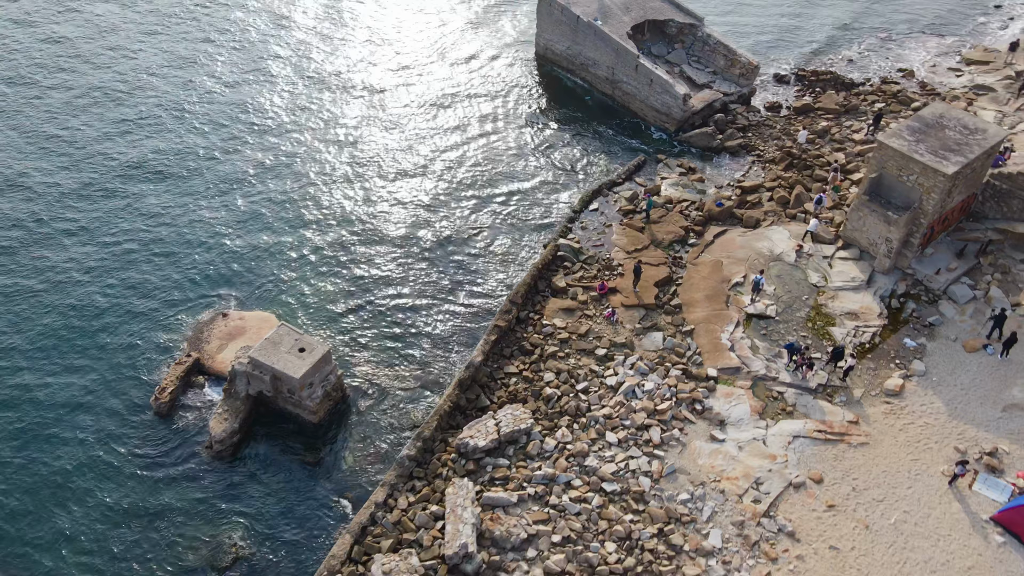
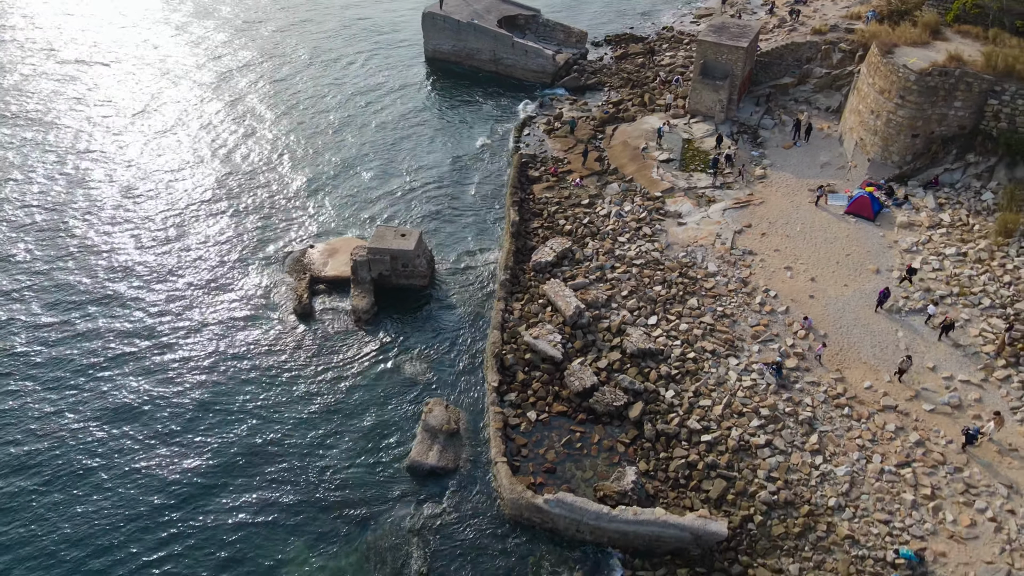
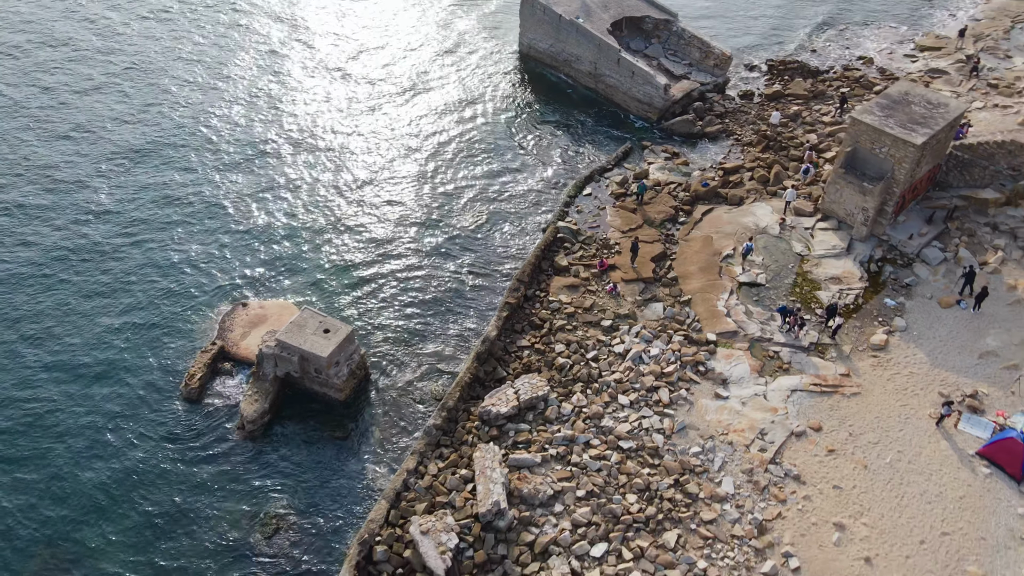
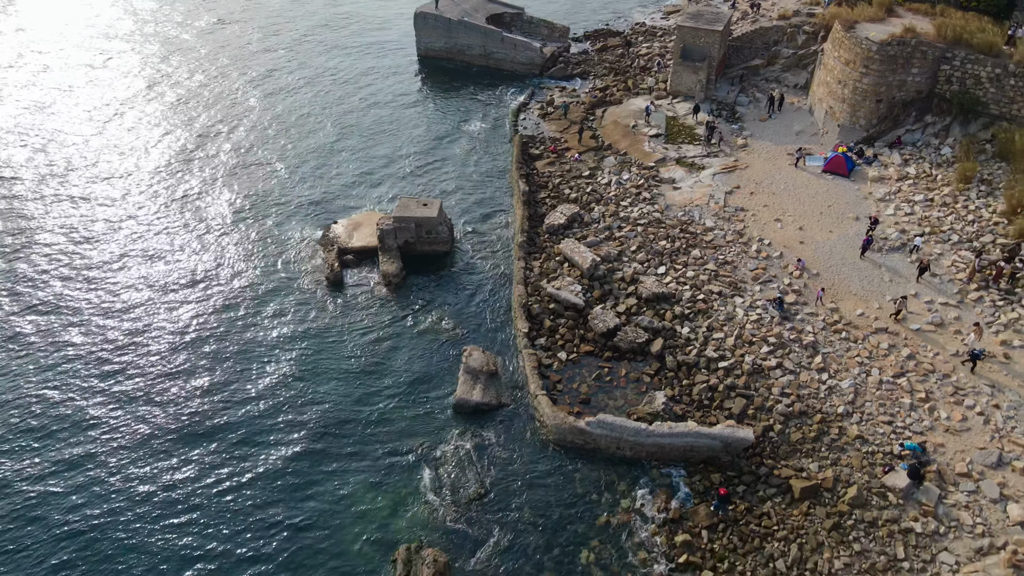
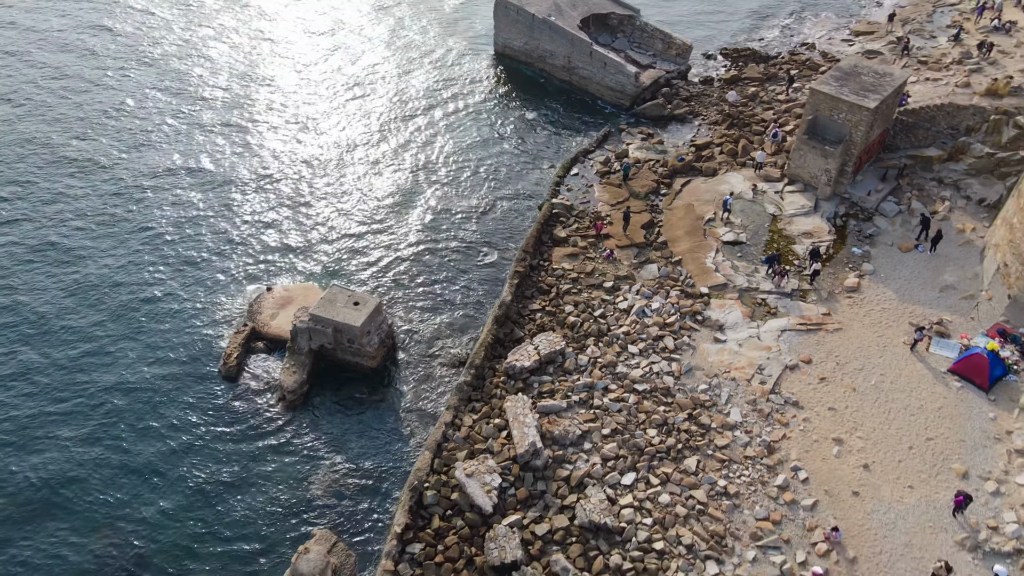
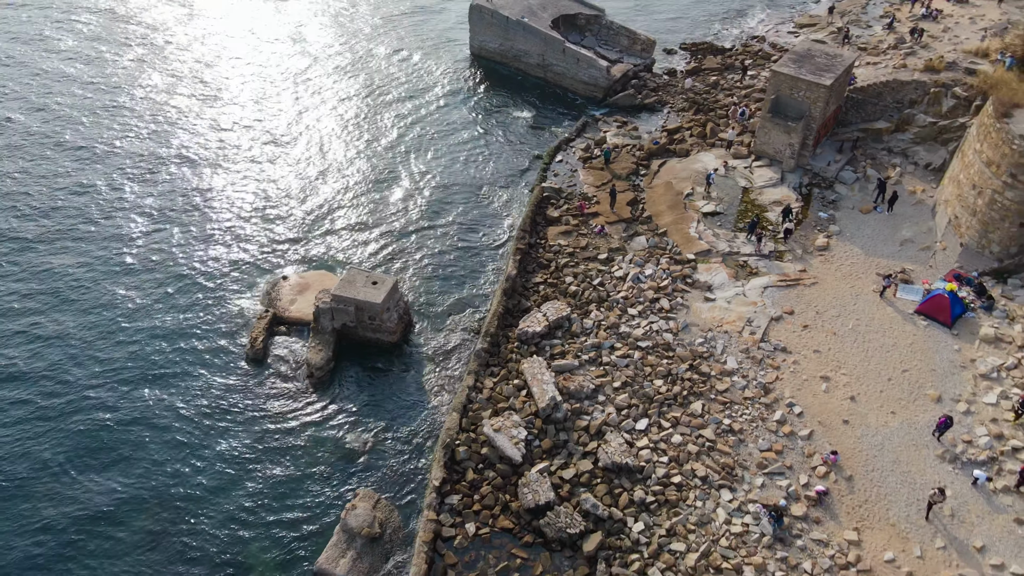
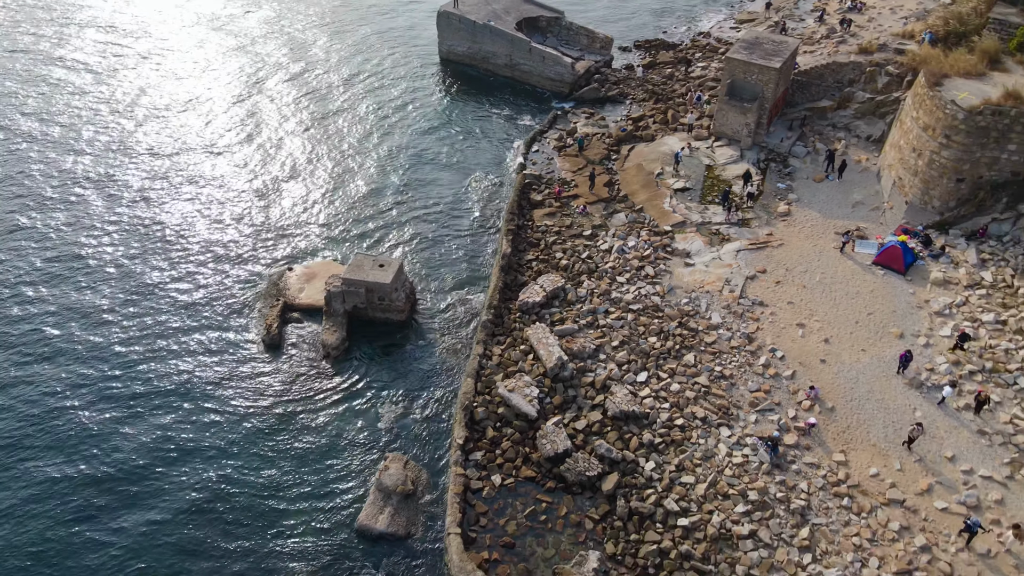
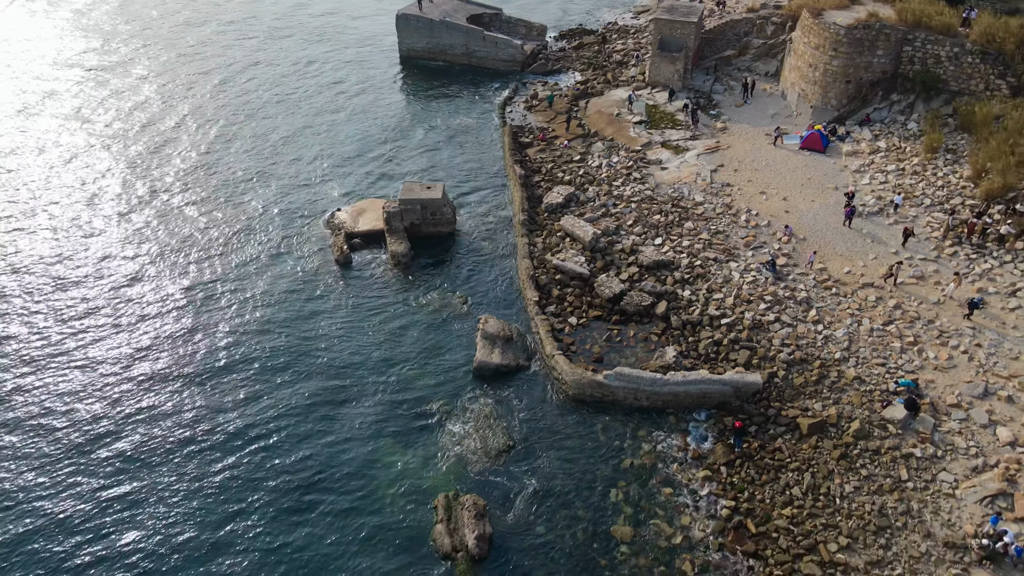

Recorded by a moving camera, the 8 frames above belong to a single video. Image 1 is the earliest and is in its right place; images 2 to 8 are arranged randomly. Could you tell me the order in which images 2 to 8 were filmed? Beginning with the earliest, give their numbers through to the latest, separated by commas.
3, 5, 6, 7, 2, 4, 8
